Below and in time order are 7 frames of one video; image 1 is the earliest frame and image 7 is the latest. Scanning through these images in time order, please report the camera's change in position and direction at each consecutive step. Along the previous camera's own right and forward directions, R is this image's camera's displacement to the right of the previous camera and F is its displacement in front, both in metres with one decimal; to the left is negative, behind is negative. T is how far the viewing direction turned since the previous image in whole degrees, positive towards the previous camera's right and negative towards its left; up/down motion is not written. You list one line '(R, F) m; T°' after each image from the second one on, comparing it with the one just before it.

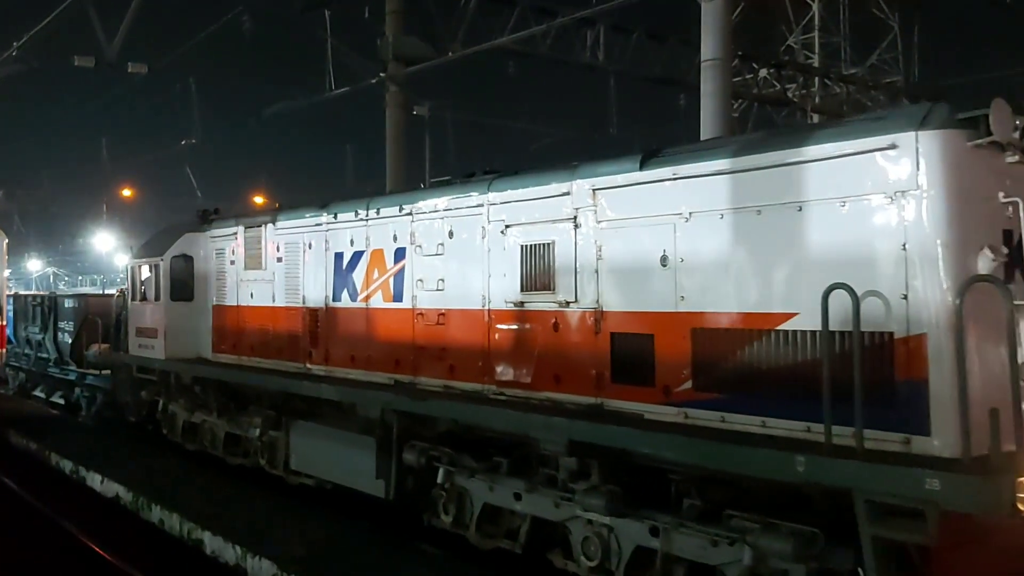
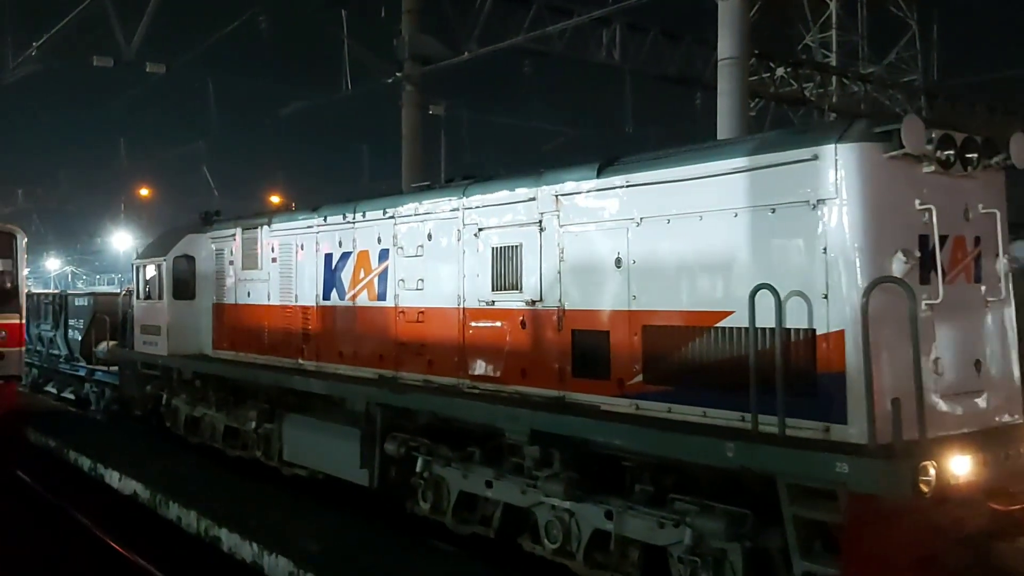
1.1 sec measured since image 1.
(+0.6, -0.7) m; -1°
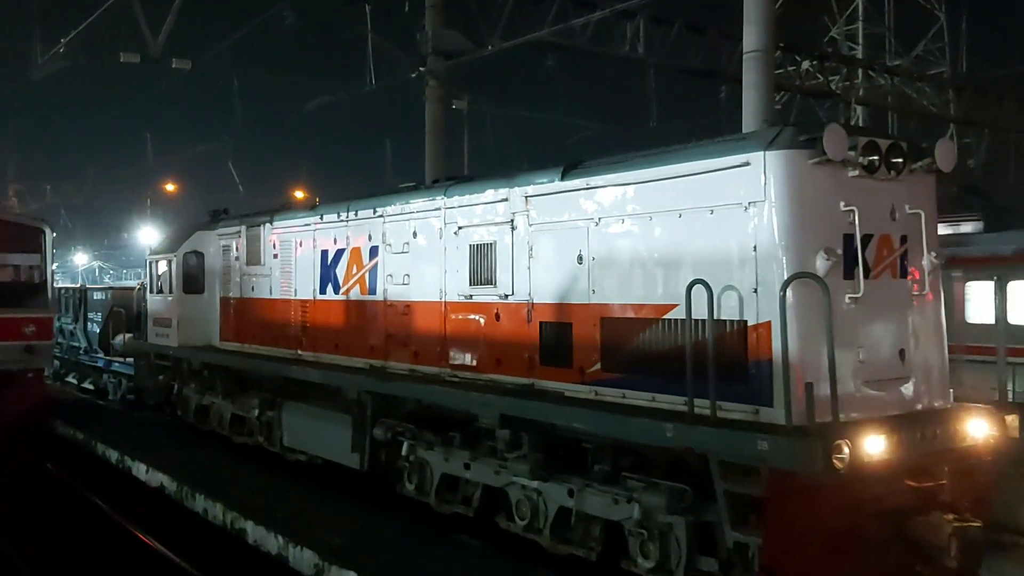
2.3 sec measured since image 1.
(+0.7, -0.8) m; -1°
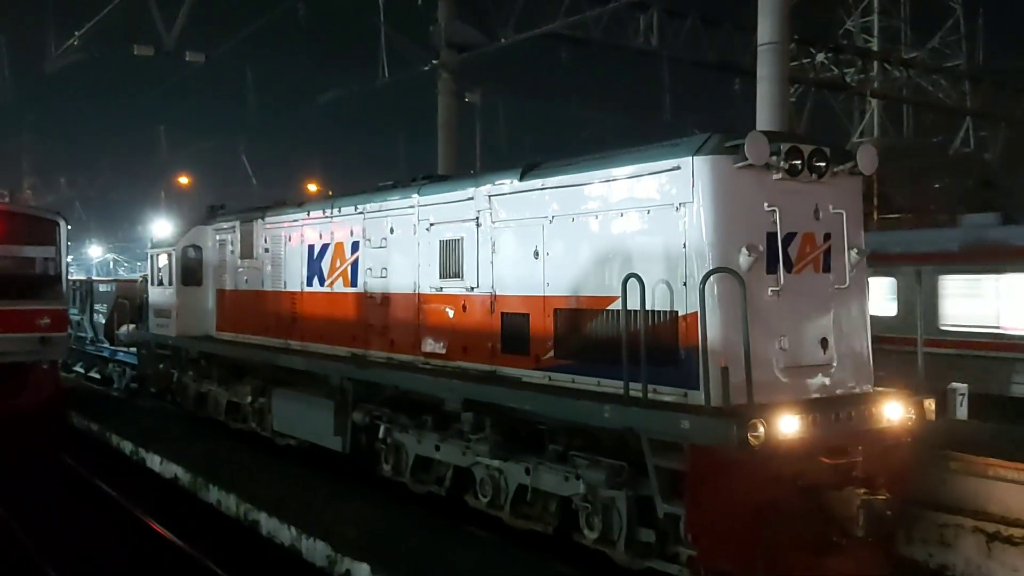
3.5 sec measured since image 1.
(+0.7, -0.8) m; -1°
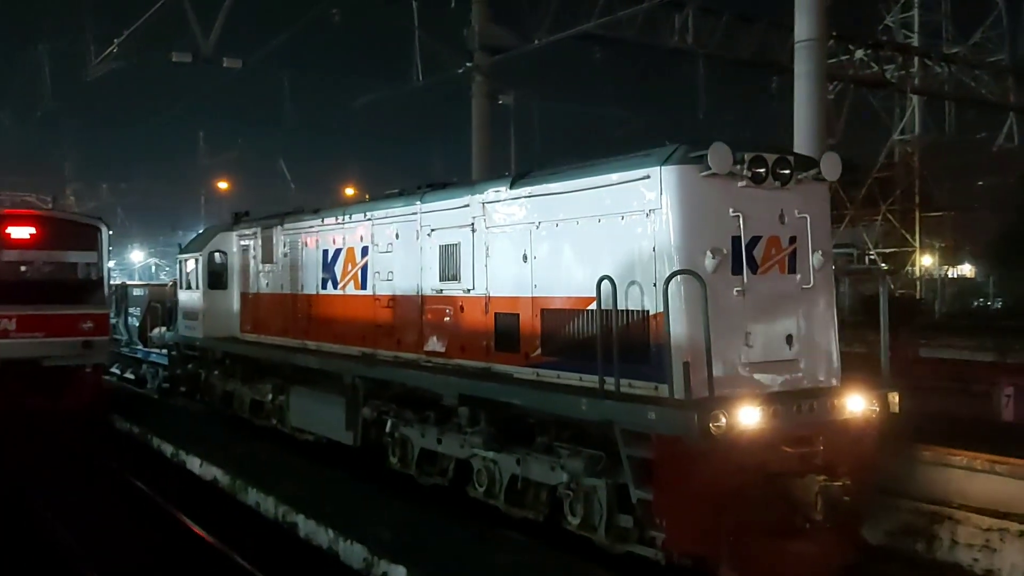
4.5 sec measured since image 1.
(+0.7, -0.8) m; -2°
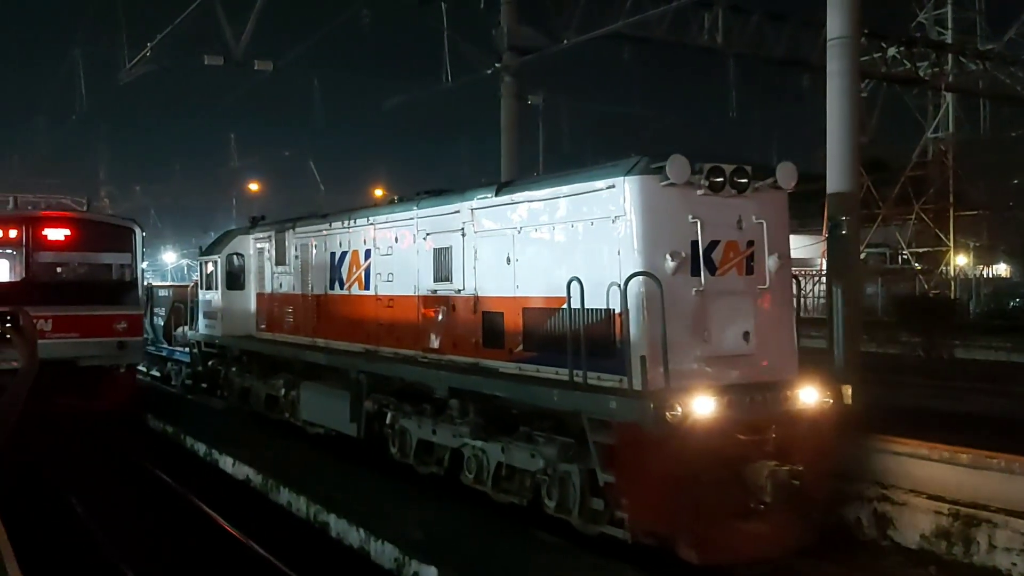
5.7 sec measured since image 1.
(+0.7, -1.0) m; -2°
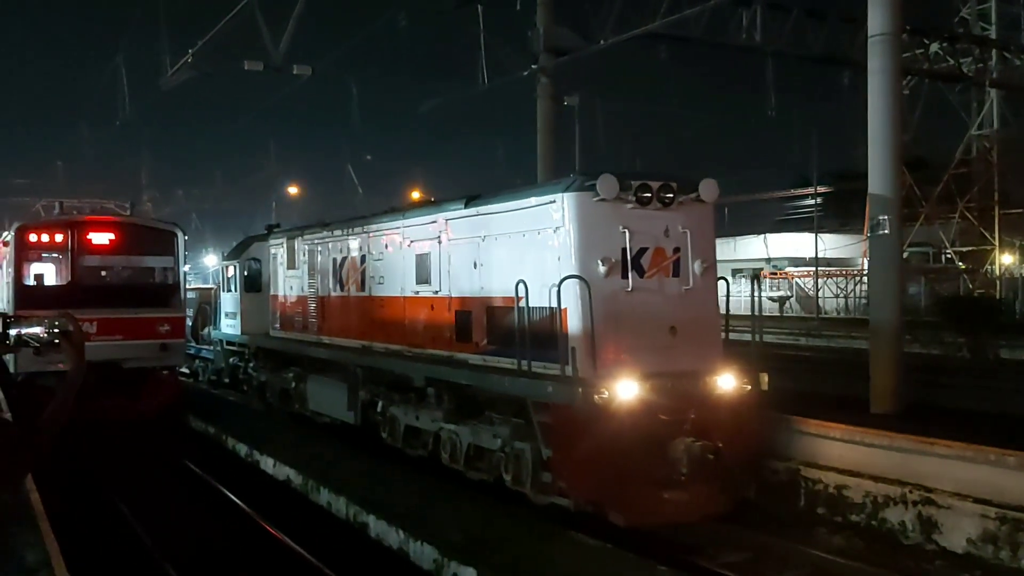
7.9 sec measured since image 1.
(+1.3, -1.8) m; -2°
